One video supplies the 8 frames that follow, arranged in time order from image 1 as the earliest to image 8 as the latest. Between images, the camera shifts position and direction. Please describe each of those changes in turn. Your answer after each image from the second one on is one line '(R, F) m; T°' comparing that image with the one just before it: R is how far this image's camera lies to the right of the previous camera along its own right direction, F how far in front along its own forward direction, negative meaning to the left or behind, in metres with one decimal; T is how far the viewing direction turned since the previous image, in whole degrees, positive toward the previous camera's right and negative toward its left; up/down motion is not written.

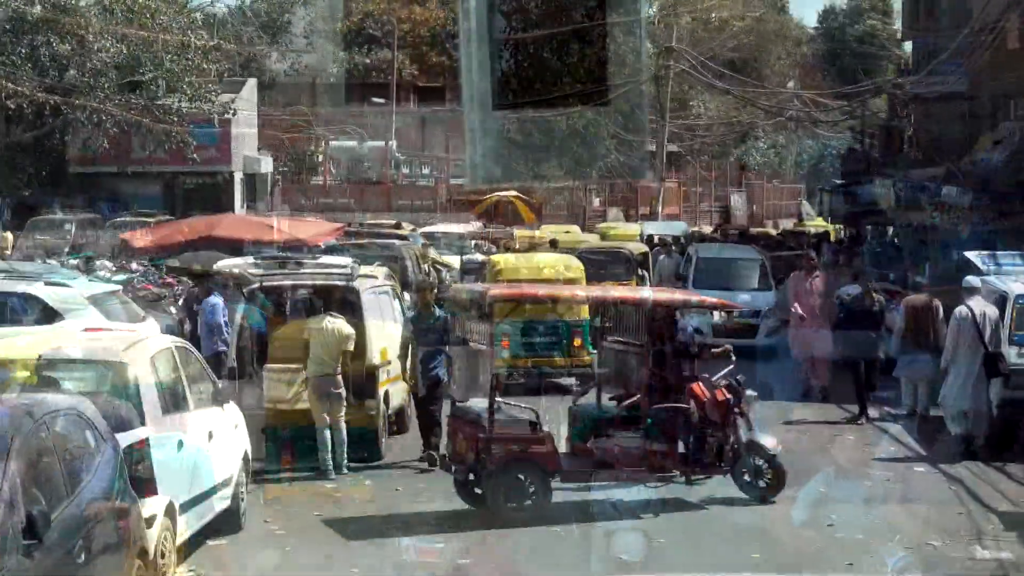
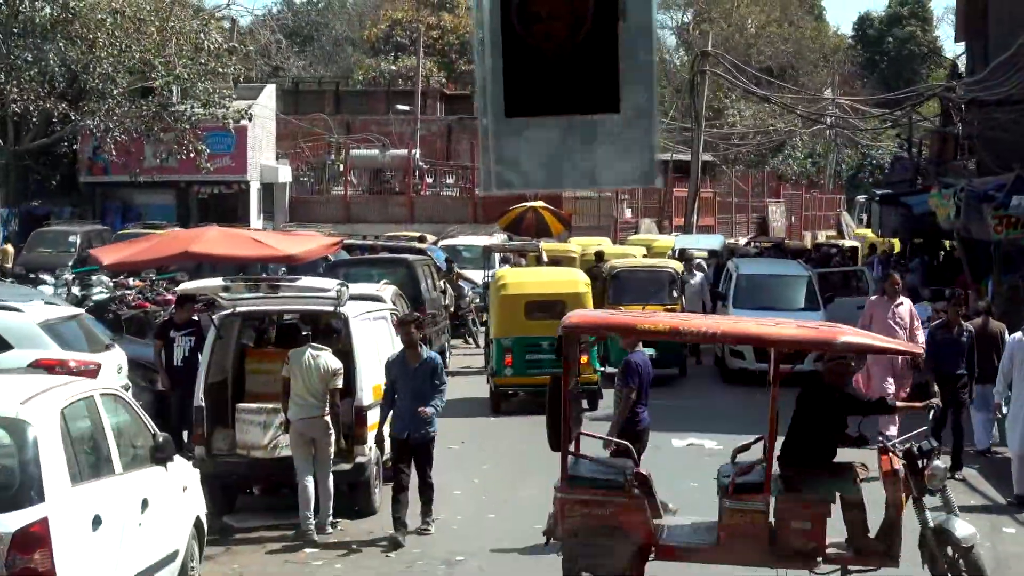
(+0.1, +1.5) m; -2°
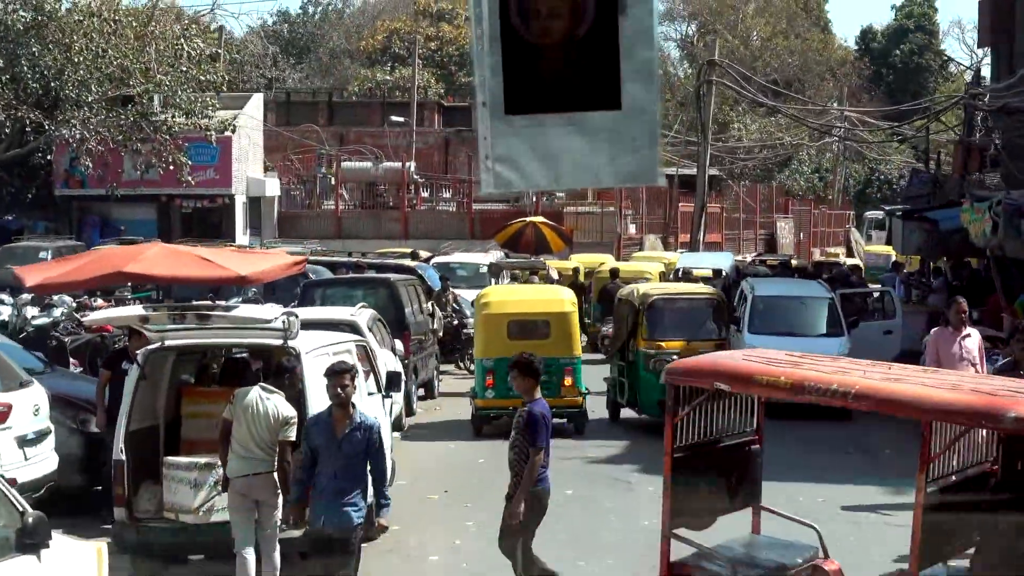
(+0.1, +1.5) m; 0°
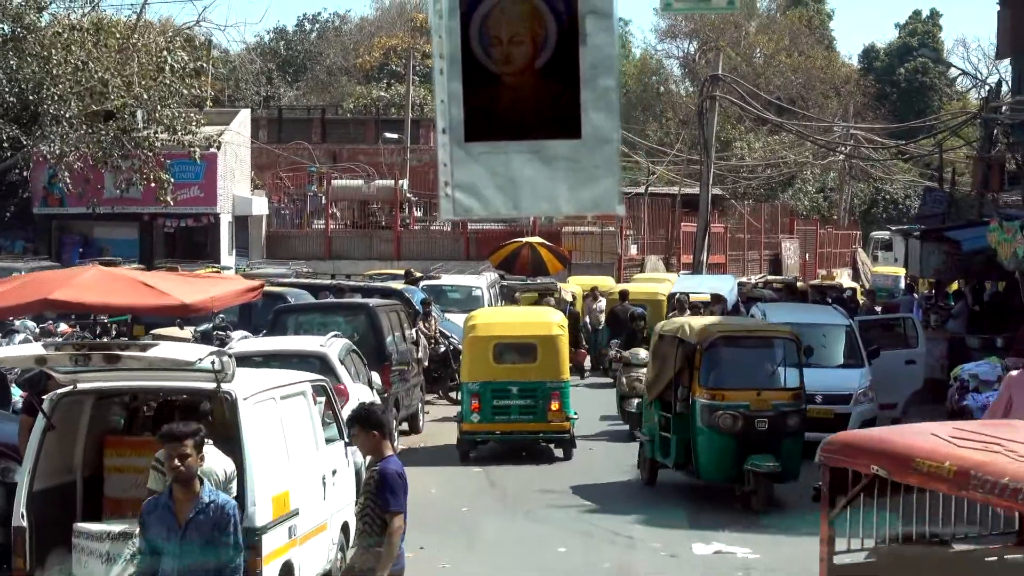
(+0.1, +1.1) m; 0°
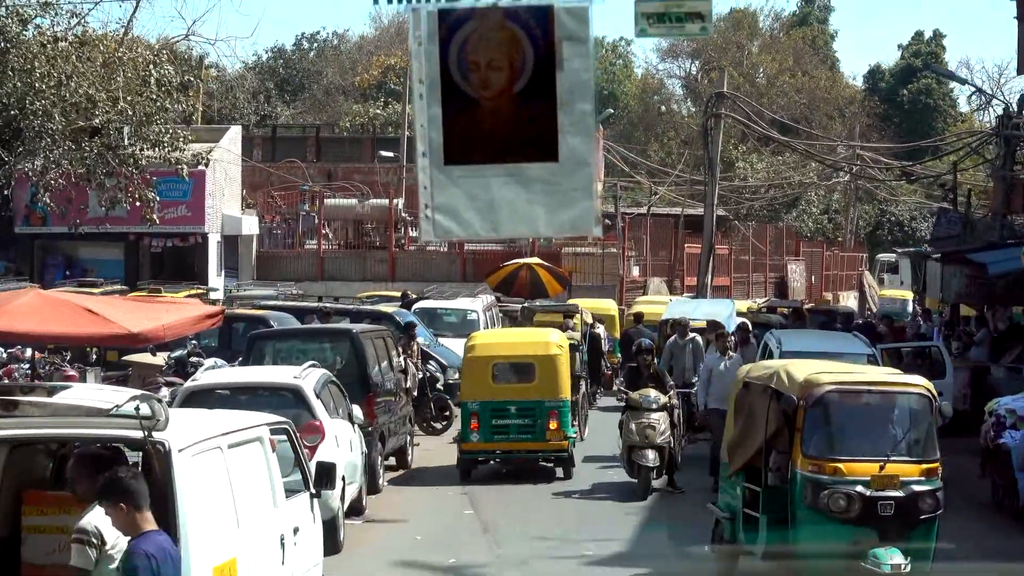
(0.0, +1.0) m; 0°
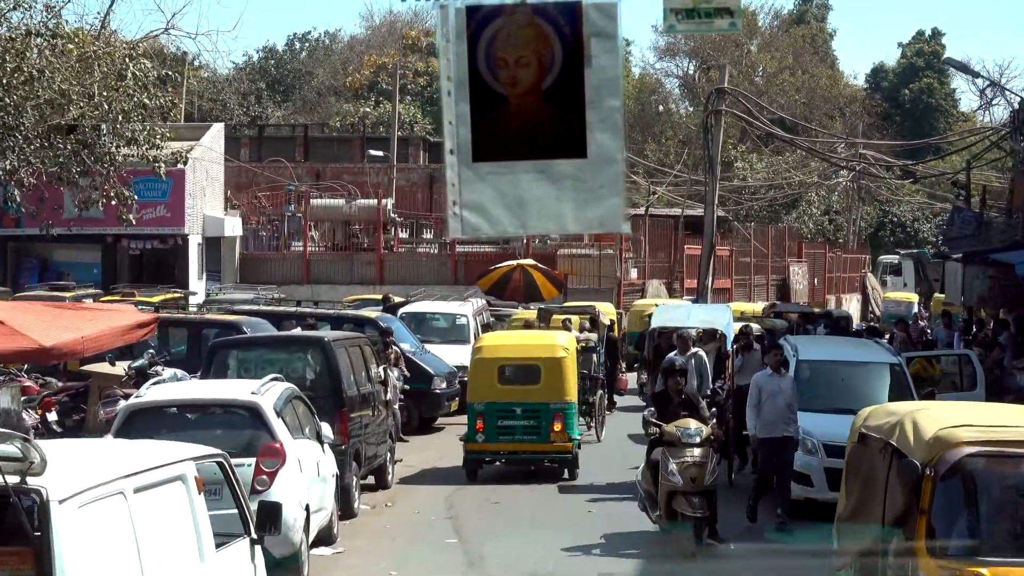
(+0.1, +1.1) m; 0°
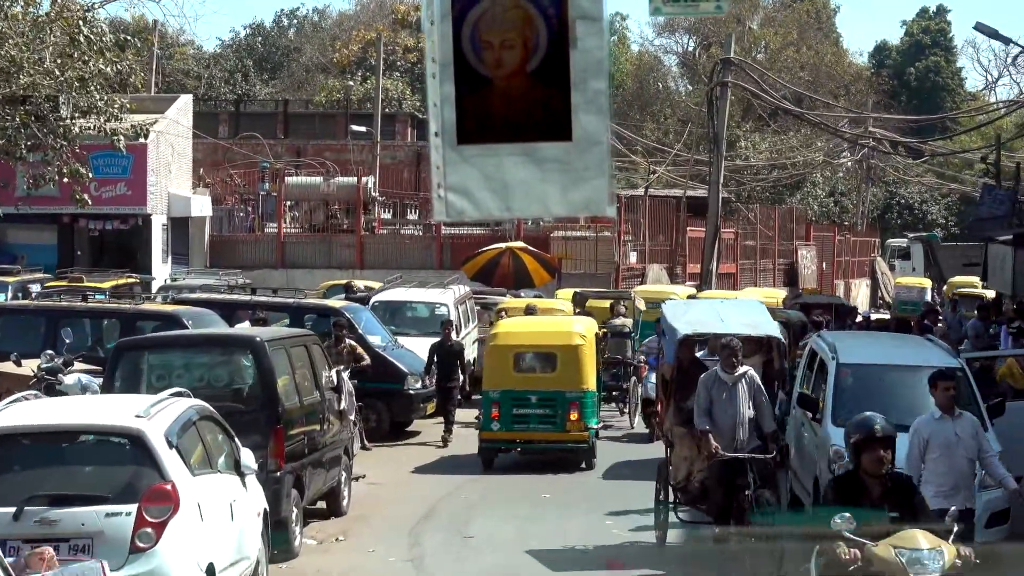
(+0.1, +2.0) m; 0°
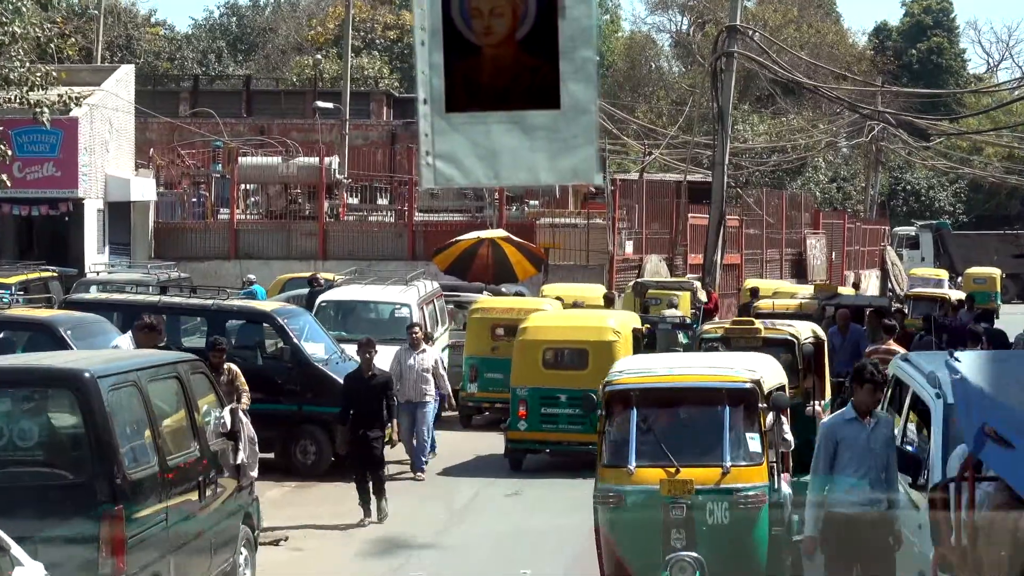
(+0.1, +2.8) m; +1°
